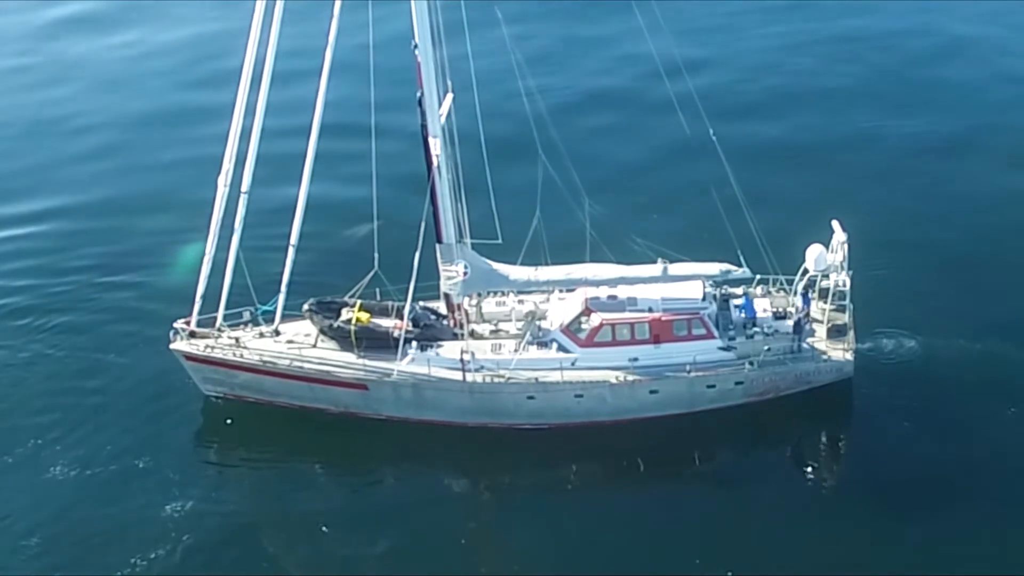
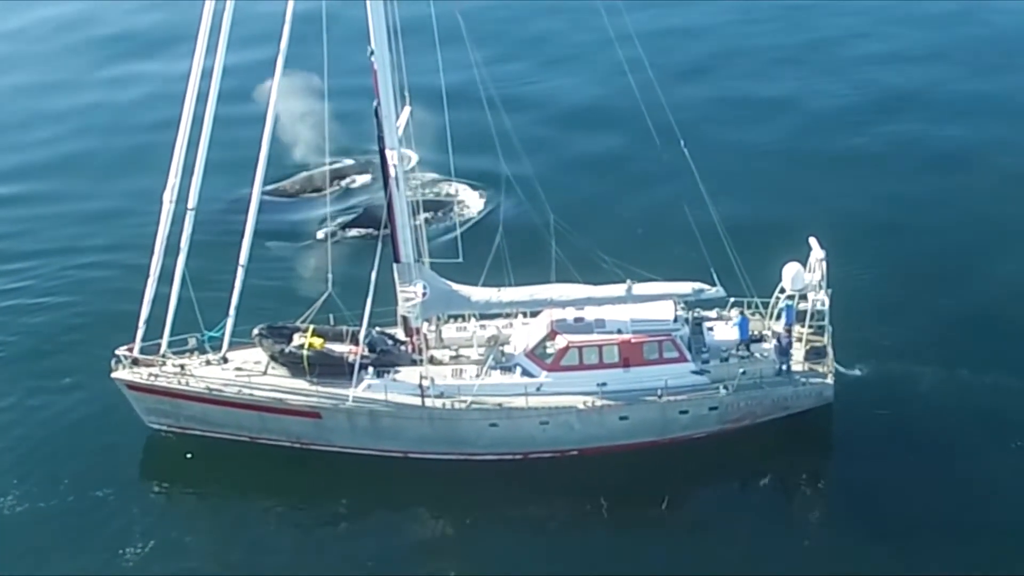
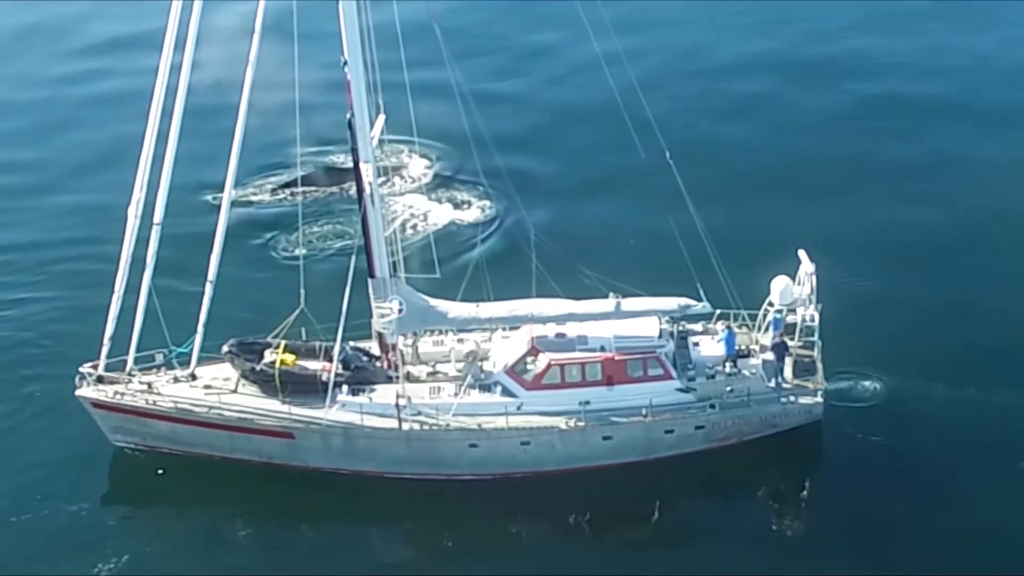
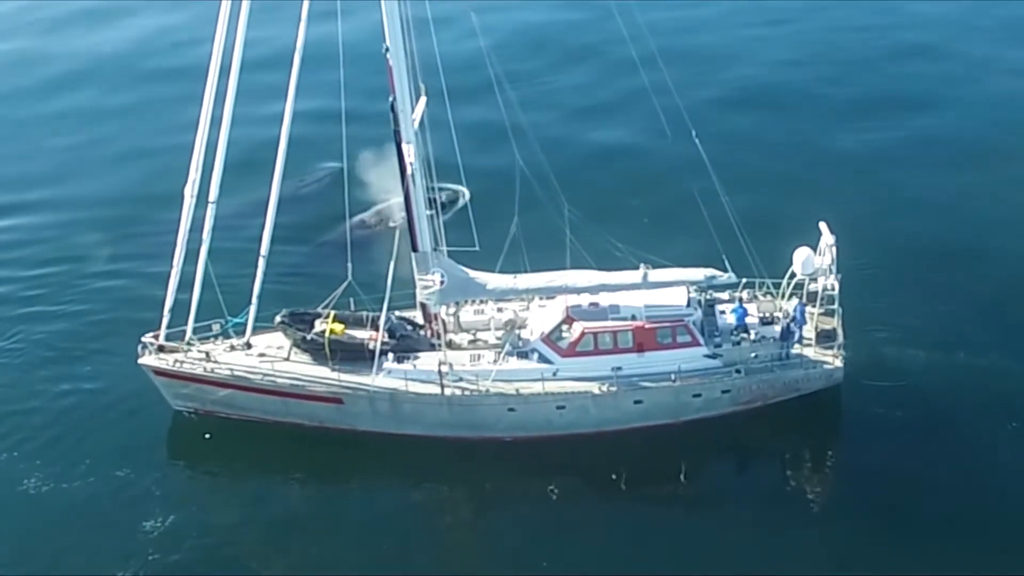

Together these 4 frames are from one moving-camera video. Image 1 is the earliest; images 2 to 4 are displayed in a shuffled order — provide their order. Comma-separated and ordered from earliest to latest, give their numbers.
4, 2, 3
